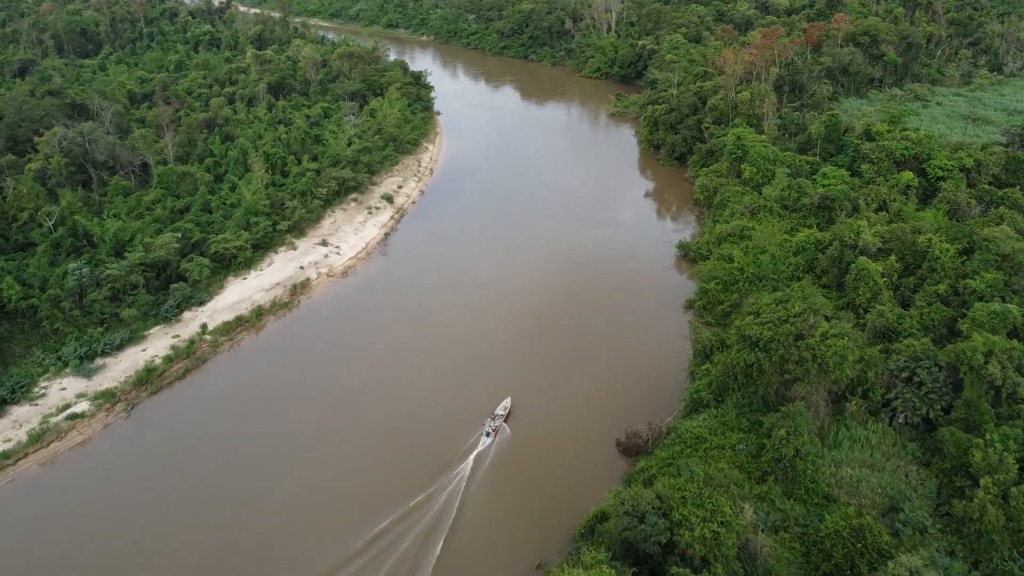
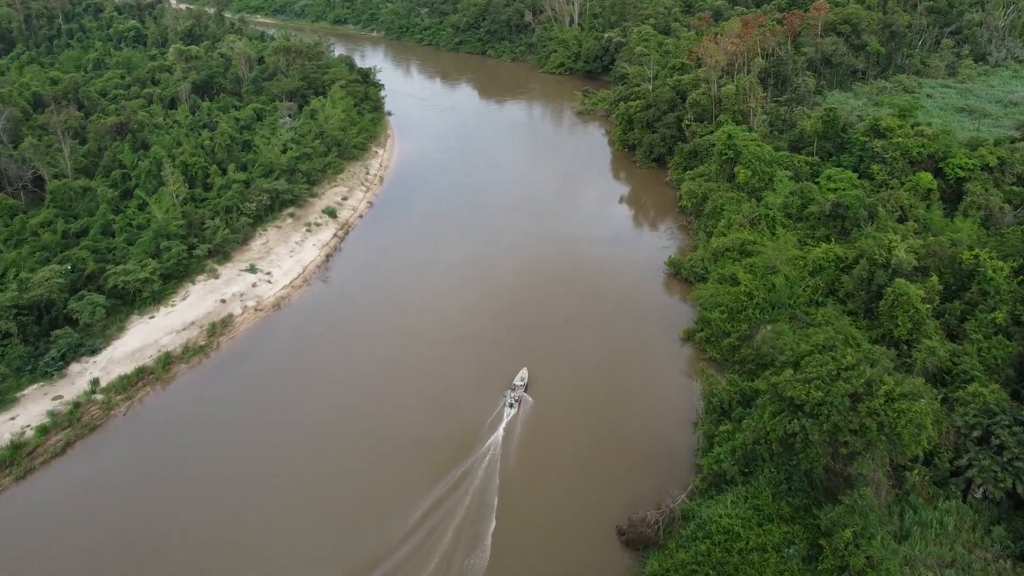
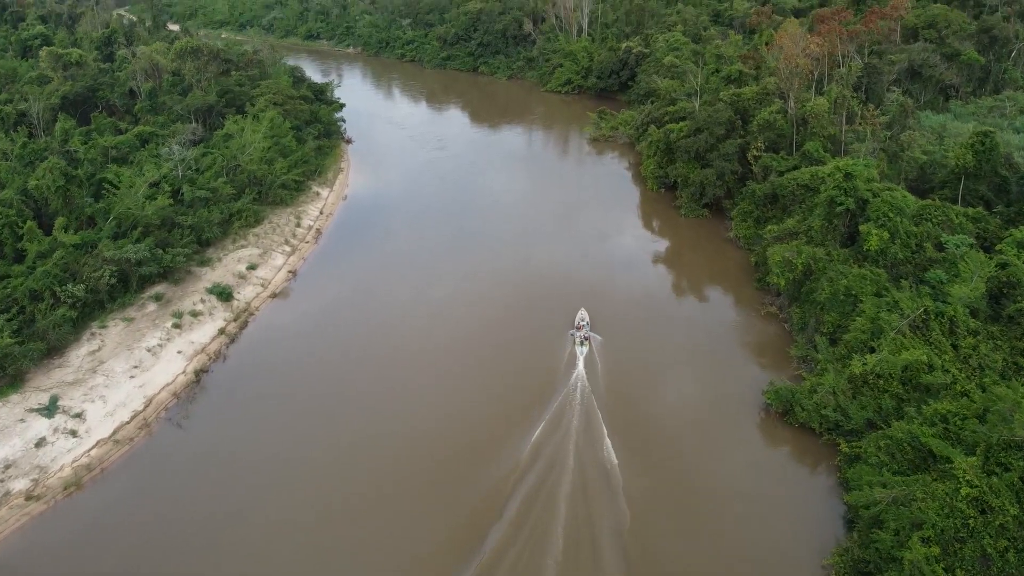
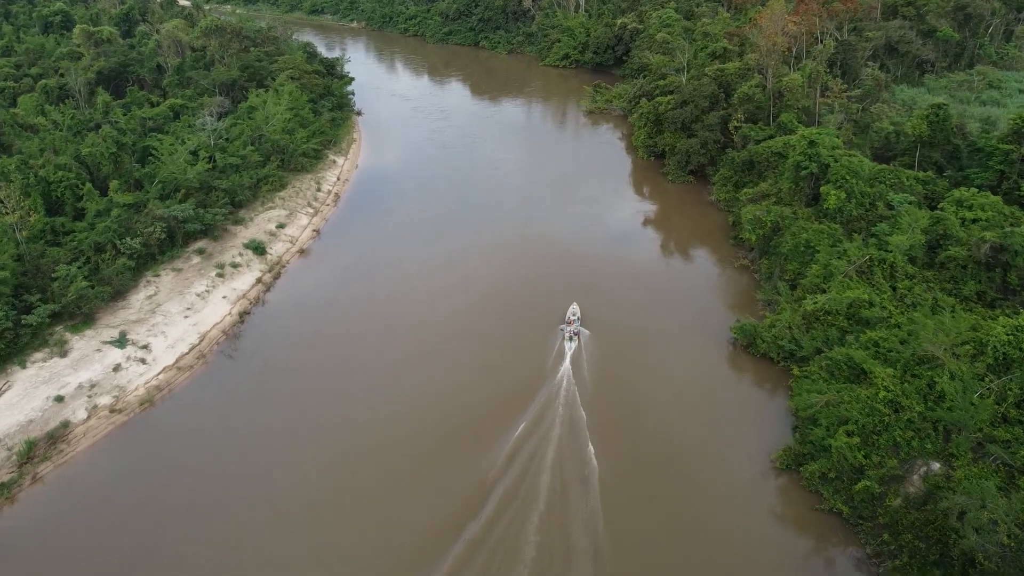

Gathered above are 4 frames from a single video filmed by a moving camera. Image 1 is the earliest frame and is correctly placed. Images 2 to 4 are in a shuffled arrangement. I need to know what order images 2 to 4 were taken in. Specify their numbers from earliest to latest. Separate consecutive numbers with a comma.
2, 4, 3
